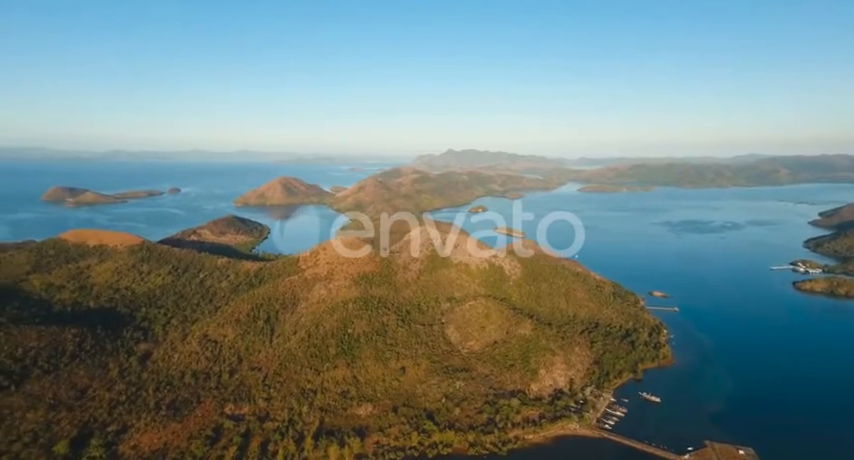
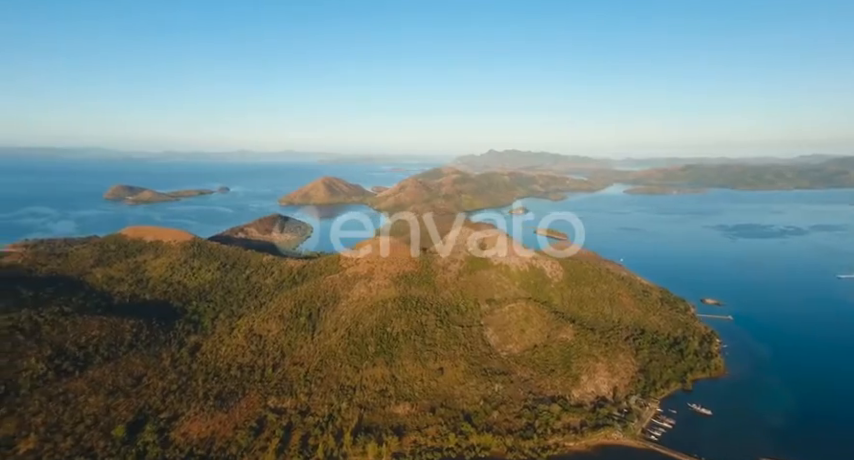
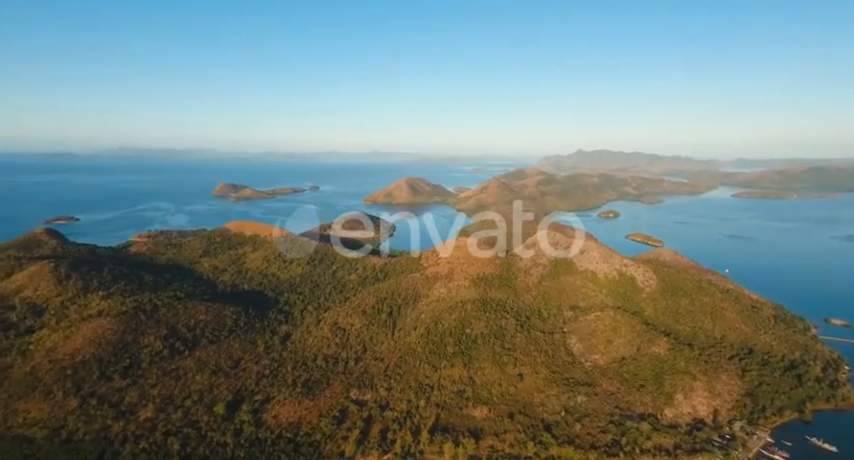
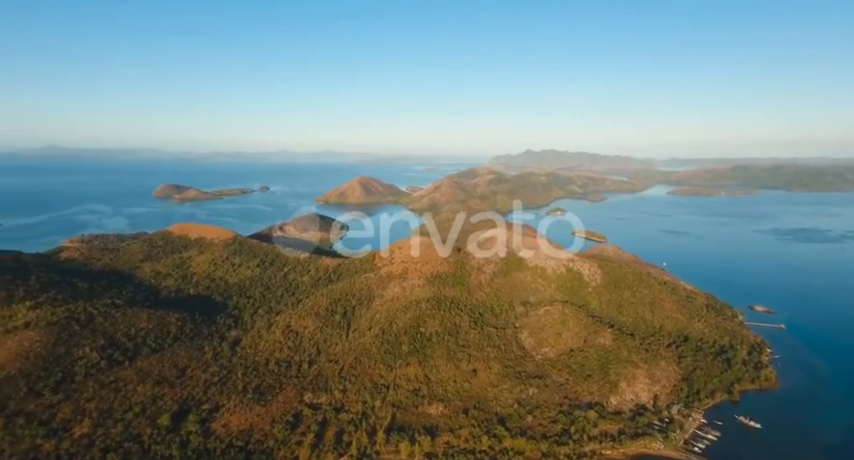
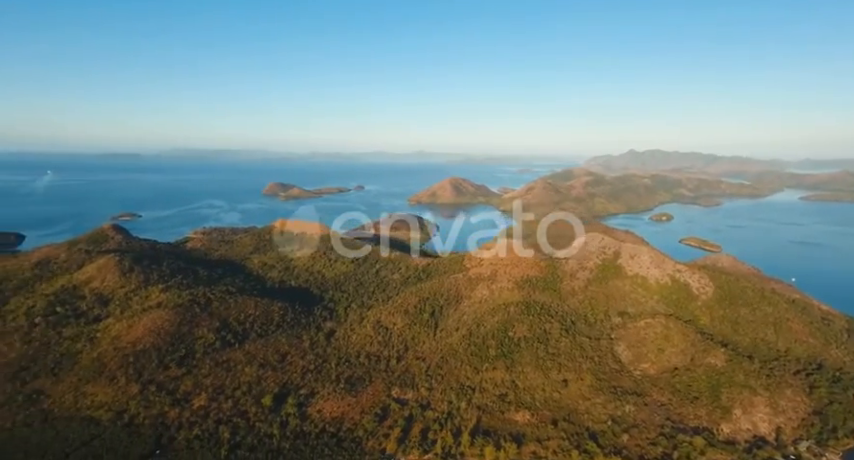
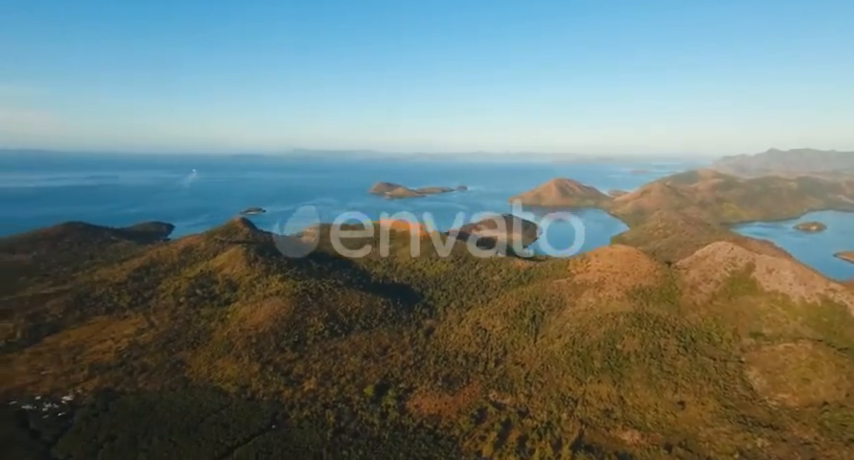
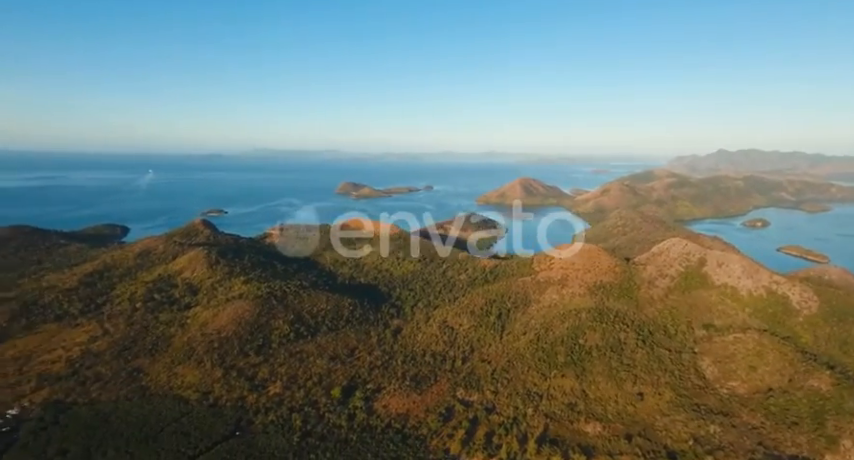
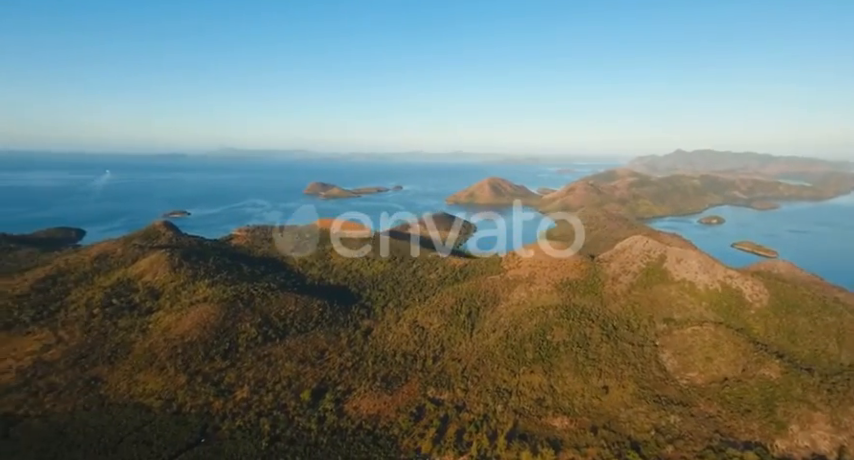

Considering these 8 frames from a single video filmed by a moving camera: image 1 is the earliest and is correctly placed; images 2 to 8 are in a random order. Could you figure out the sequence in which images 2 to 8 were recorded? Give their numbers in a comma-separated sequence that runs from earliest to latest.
2, 4, 3, 5, 8, 7, 6
